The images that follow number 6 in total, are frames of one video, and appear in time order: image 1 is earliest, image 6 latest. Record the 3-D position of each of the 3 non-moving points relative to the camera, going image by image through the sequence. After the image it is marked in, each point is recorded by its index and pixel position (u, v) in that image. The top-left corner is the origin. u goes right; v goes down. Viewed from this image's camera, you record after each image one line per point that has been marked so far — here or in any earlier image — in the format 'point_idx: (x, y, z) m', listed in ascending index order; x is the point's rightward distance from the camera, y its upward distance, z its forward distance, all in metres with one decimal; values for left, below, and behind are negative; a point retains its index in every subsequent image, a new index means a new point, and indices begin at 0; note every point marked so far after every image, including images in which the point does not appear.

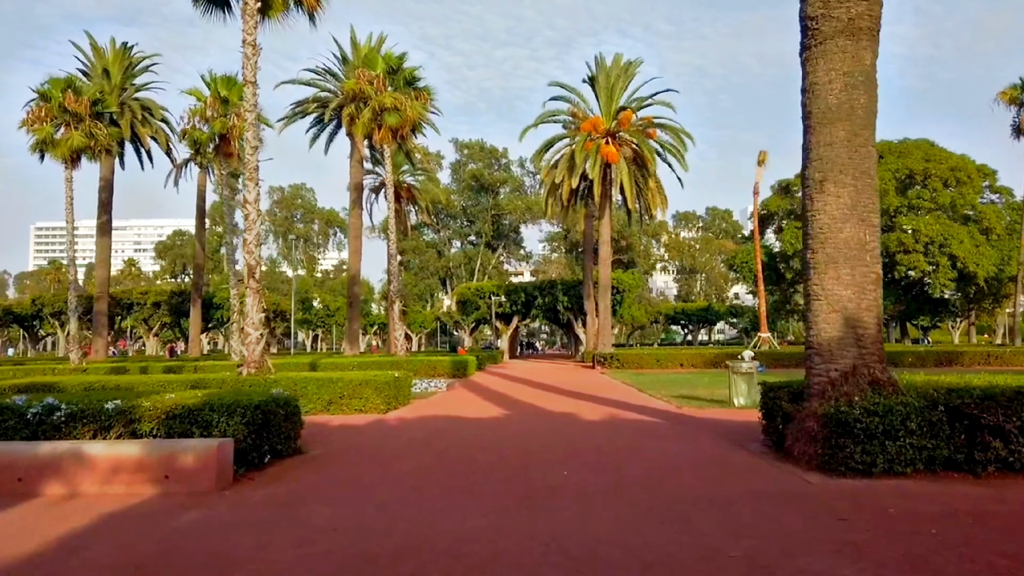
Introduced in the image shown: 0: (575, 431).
0: (+1.0, -2.3, +12.4) m
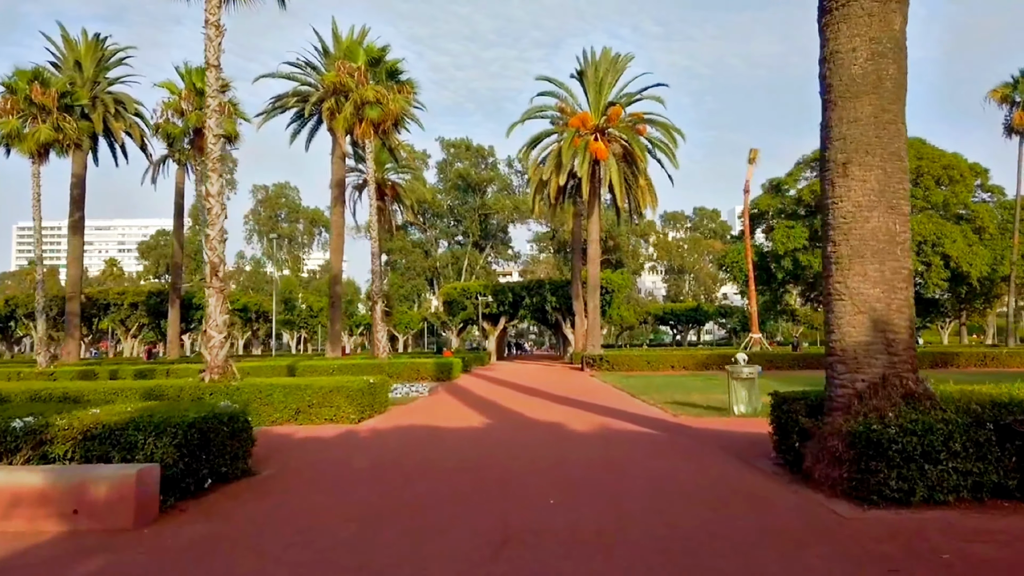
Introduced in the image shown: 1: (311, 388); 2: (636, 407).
0: (+0.8, -2.3, +11.4) m
1: (-3.5, -1.7, +13.0) m
2: (+2.4, -2.4, +14.9) m
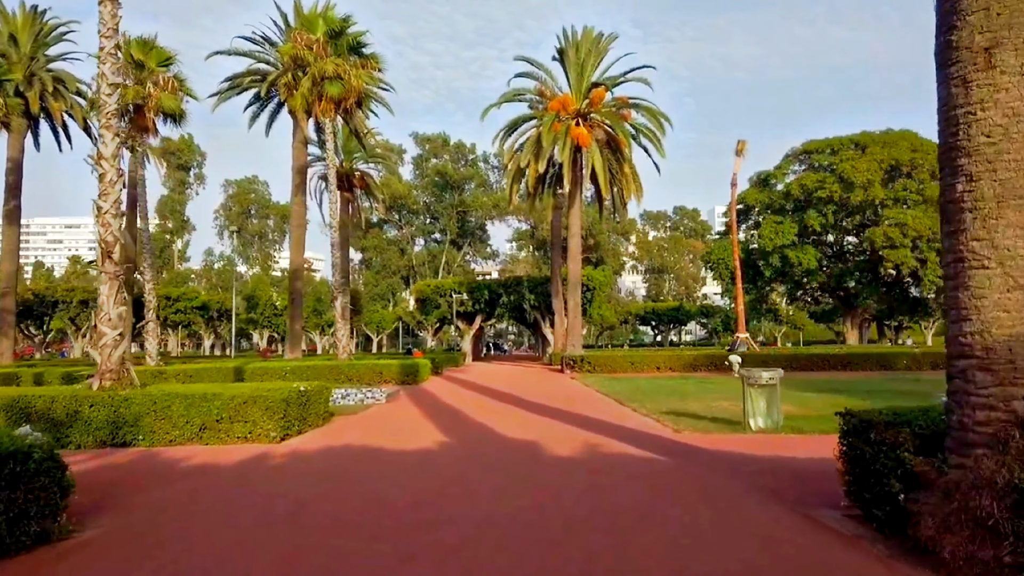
0: (+0.3, -2.1, +8.8) m
1: (-4.0, -1.5, +10.3) m
2: (+1.8, -2.2, +12.4) m
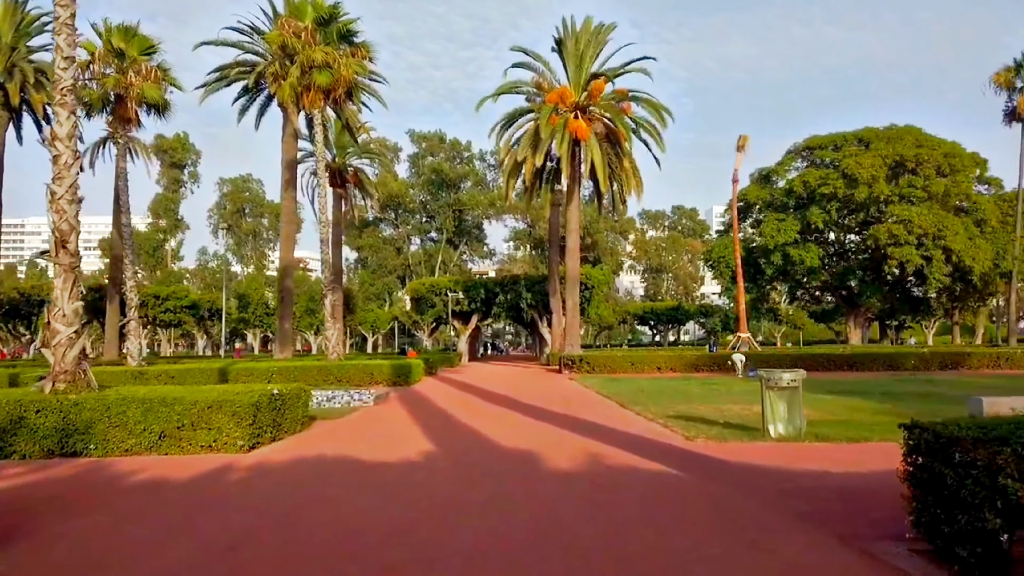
0: (+0.2, -2.0, +7.8) m
1: (-4.1, -1.4, +9.3) m
2: (+1.8, -2.1, +11.4) m
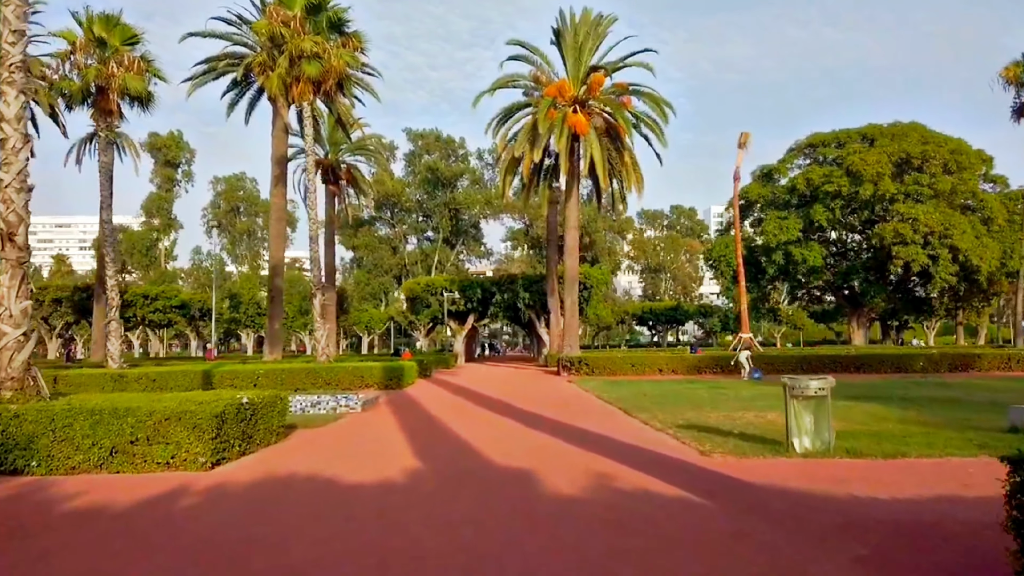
0: (+0.2, -2.0, +6.8) m
1: (-4.1, -1.4, +8.3) m
2: (+1.7, -2.0, +10.4) m
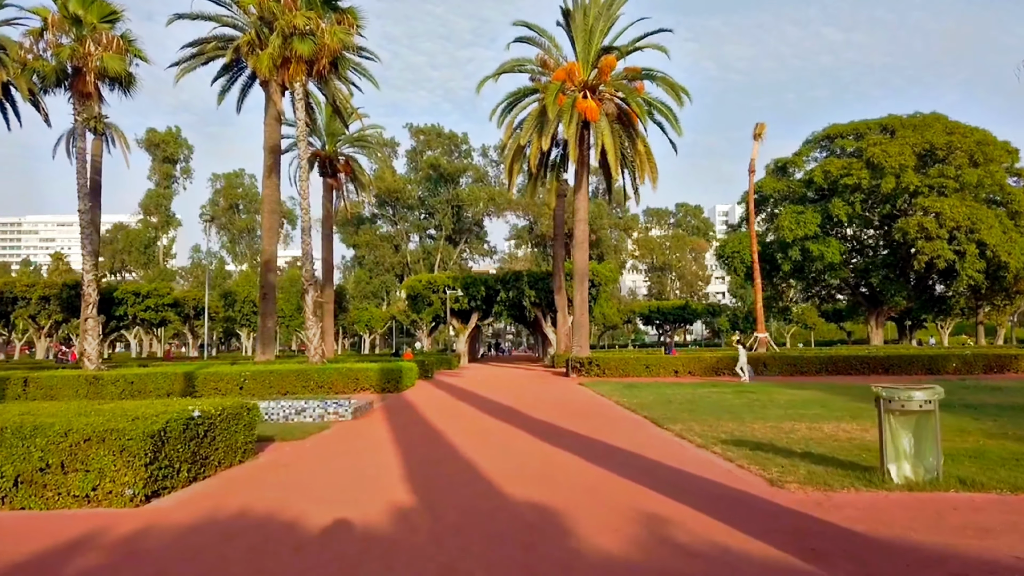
0: (+0.3, -1.8, +4.9) m
1: (-4.0, -1.2, +6.4) m
2: (+1.9, -1.9, +8.5) m
